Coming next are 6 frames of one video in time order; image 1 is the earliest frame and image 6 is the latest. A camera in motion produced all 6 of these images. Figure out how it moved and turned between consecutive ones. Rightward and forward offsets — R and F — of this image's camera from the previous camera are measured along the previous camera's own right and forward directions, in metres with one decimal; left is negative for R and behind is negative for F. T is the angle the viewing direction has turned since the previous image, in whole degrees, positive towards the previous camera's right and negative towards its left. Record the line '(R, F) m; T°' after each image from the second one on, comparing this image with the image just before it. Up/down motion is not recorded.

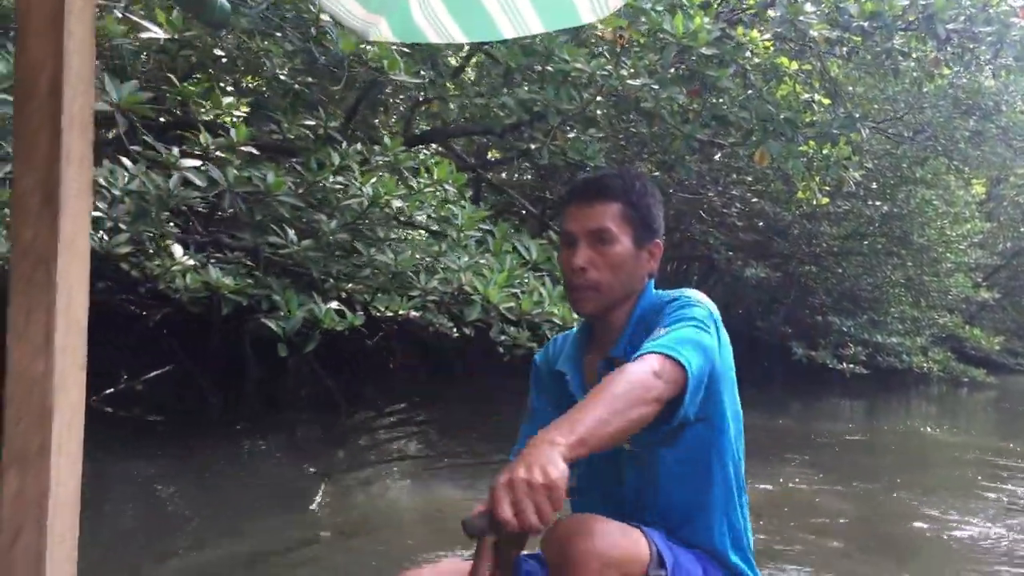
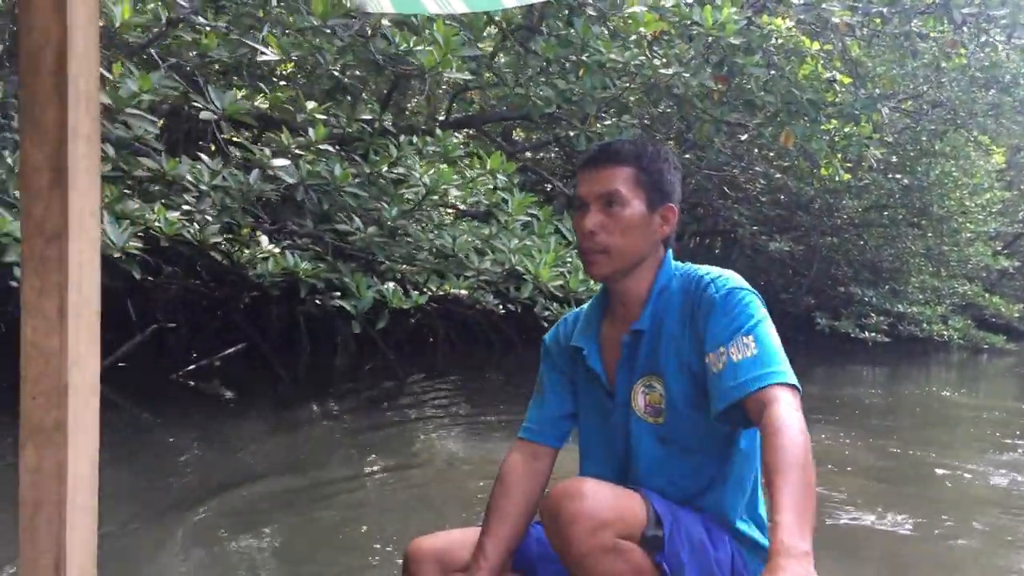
(-0.2, -0.4) m; -1°
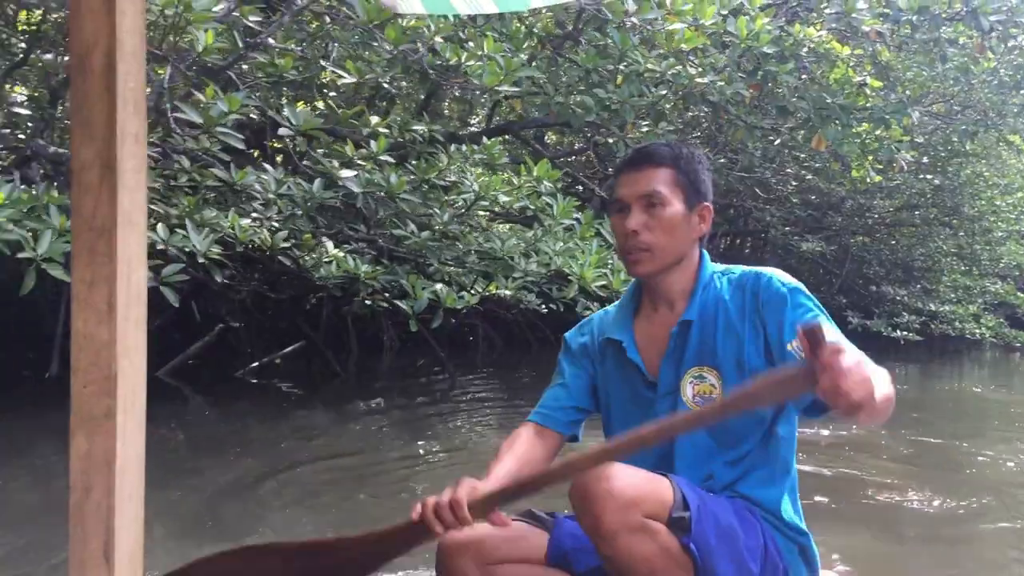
(-0.1, -0.3) m; -2°
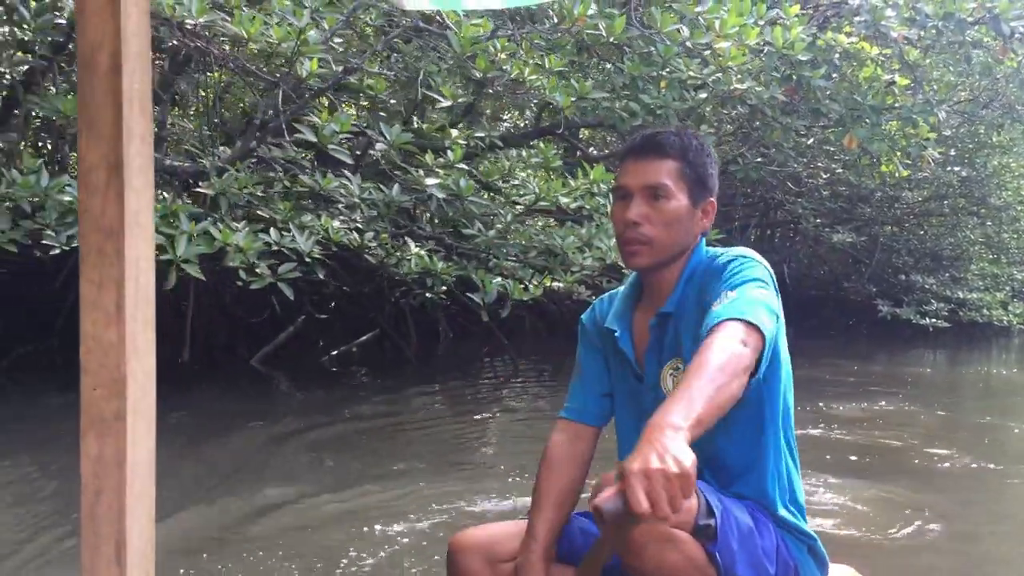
(-0.2, -0.5) m; -2°
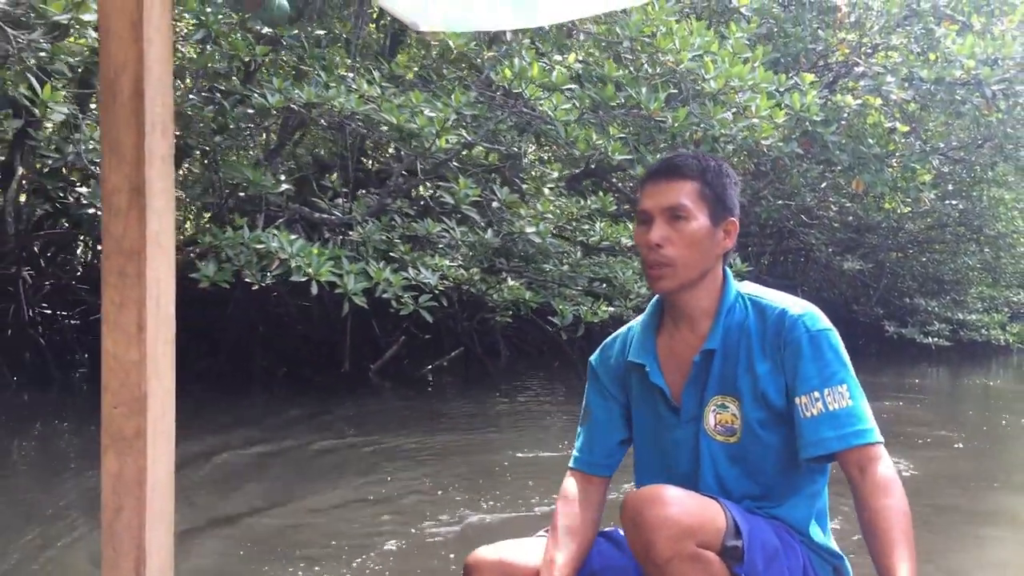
(-0.5, -1.2) m; 0°
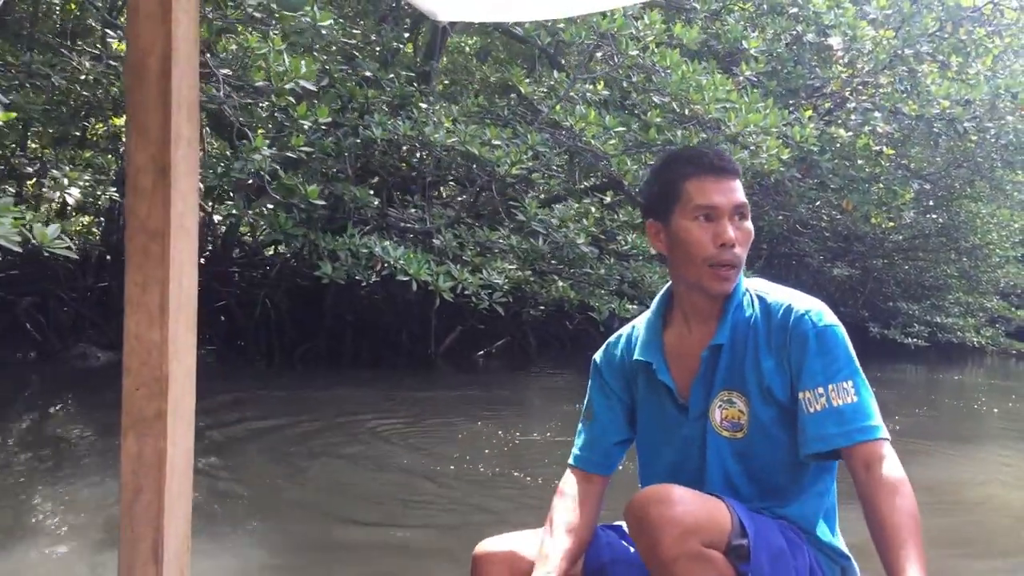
(-0.5, -1.3) m; +1°
